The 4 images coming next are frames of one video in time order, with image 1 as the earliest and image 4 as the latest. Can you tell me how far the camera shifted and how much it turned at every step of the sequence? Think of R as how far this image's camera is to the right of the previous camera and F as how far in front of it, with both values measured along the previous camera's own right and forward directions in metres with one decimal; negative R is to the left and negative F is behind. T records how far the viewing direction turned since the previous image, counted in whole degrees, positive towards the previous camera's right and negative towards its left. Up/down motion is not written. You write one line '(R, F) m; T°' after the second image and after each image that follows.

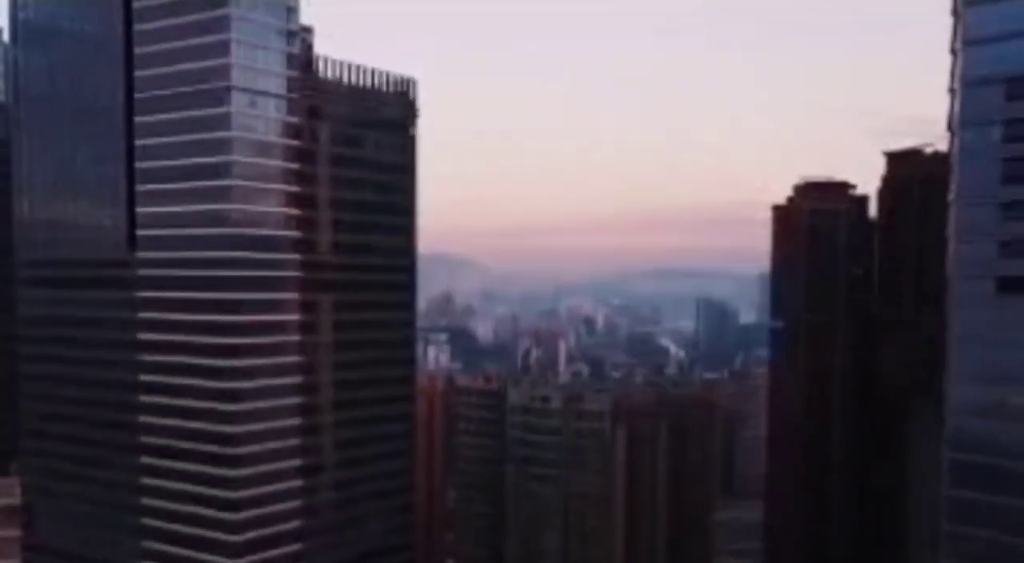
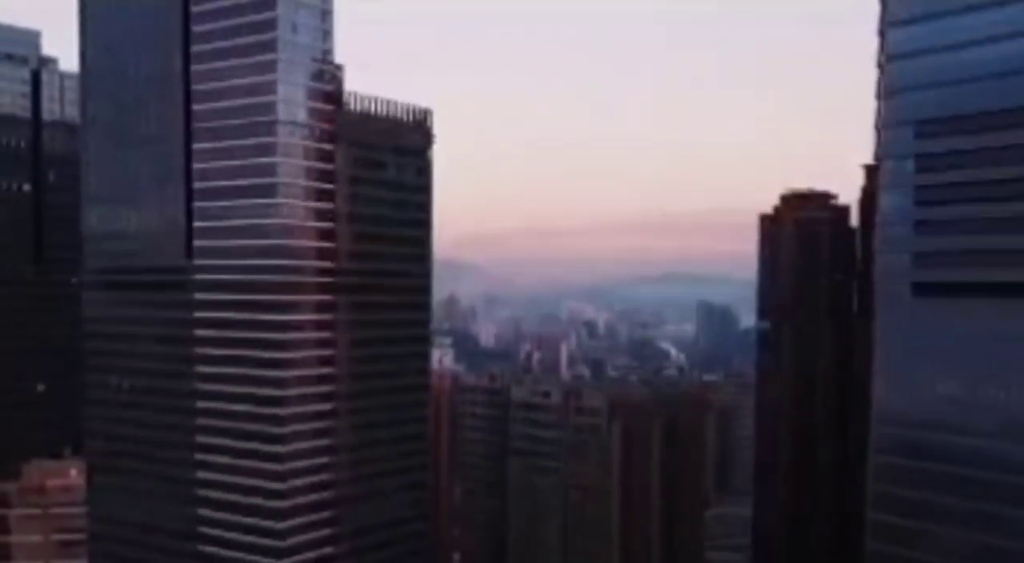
(0.0, -1.1) m; 0°
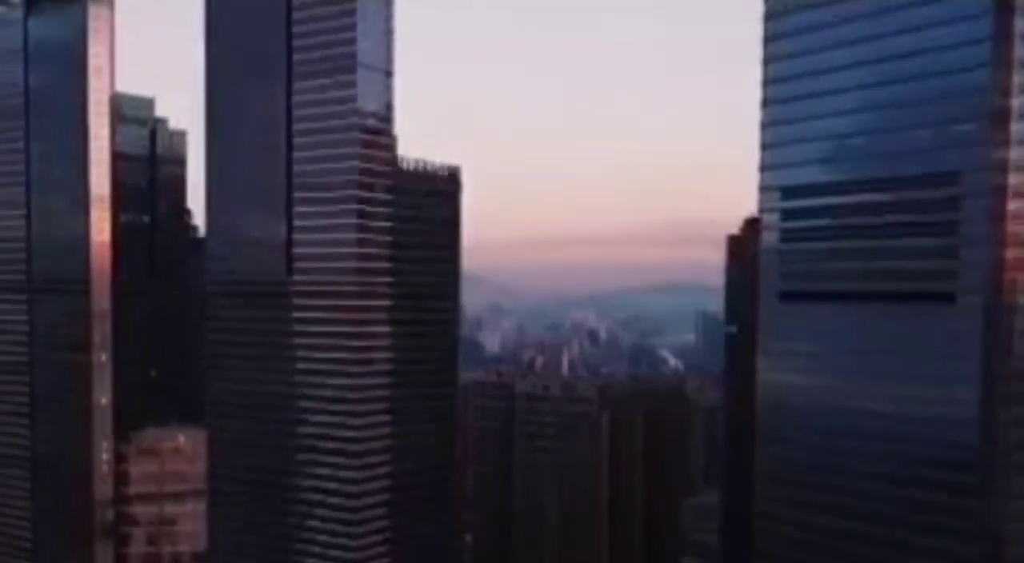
(0.0, -3.1) m; 0°
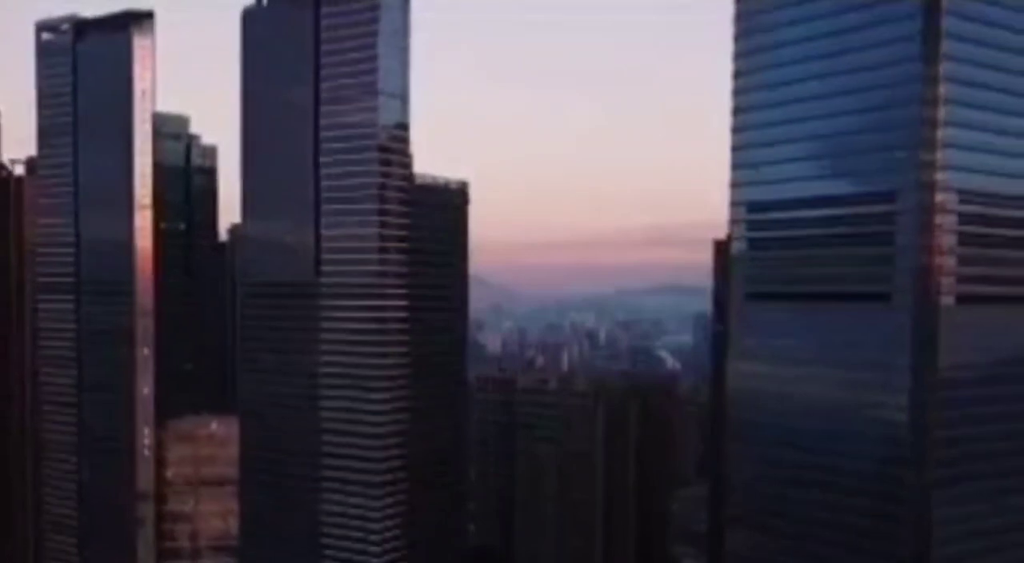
(0.0, -1.4) m; 0°
